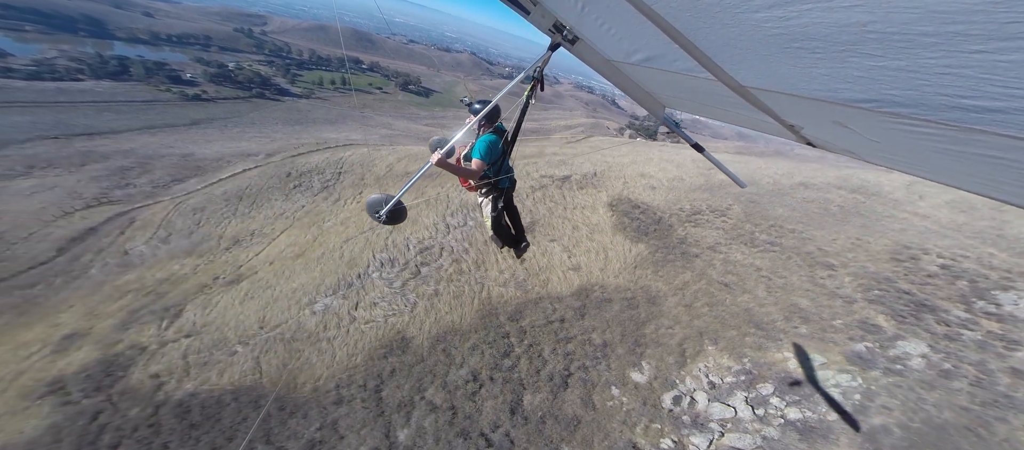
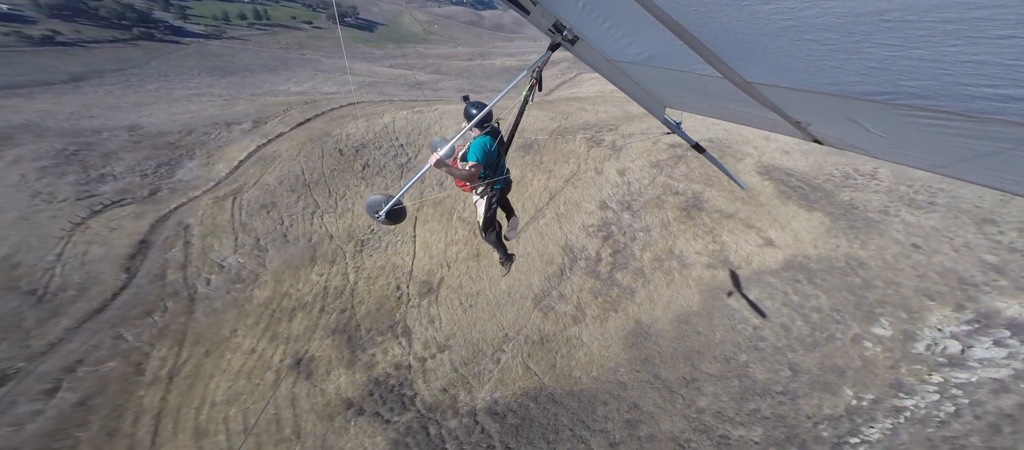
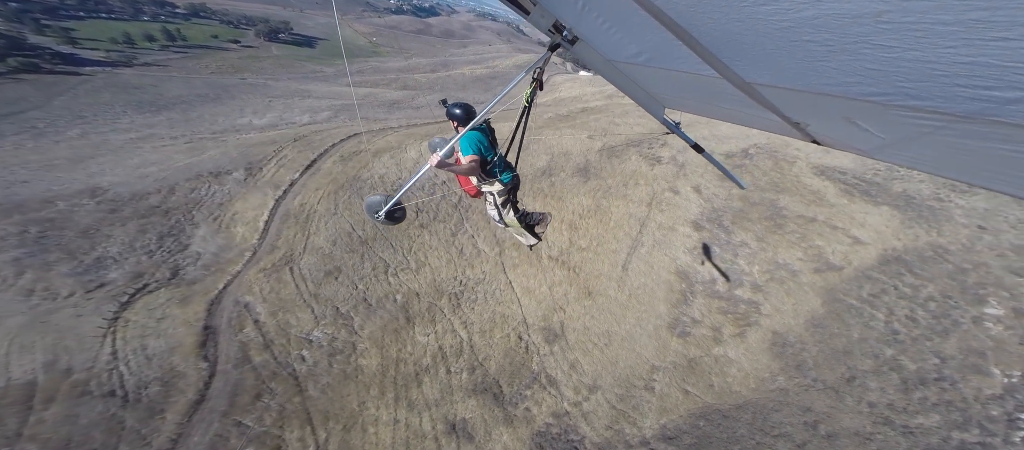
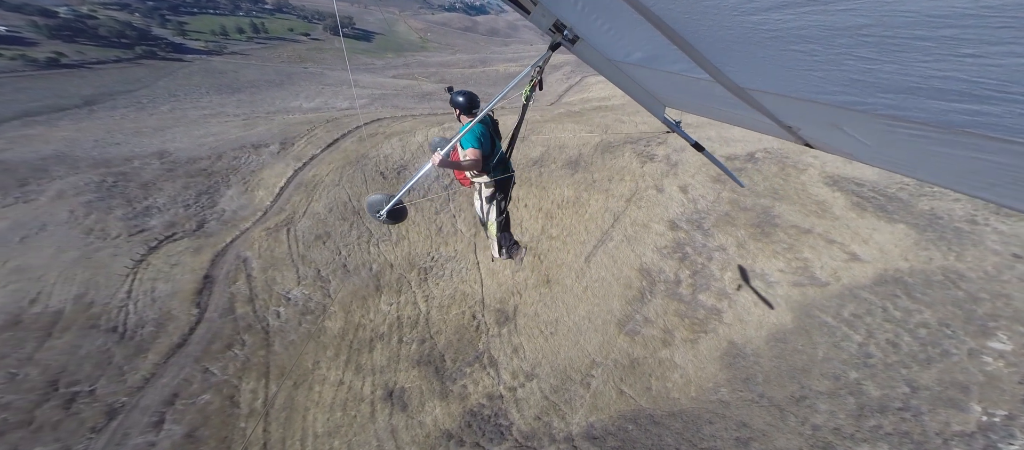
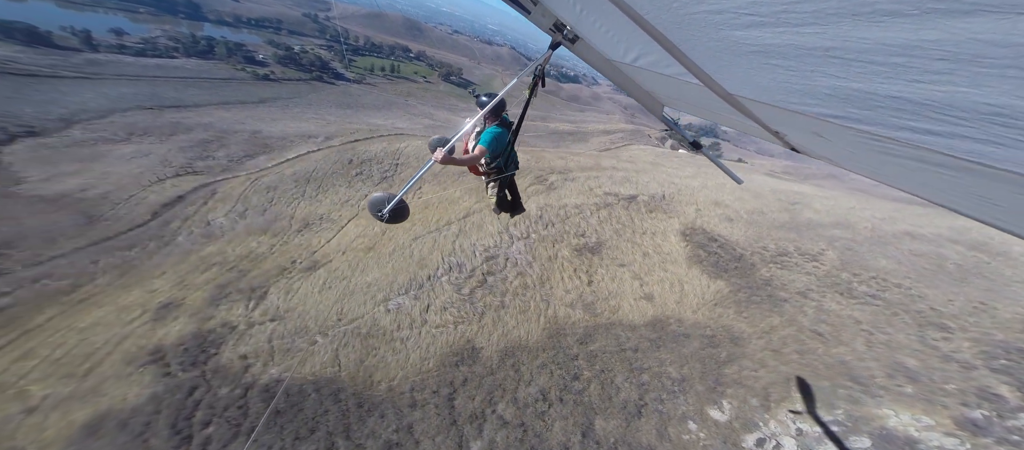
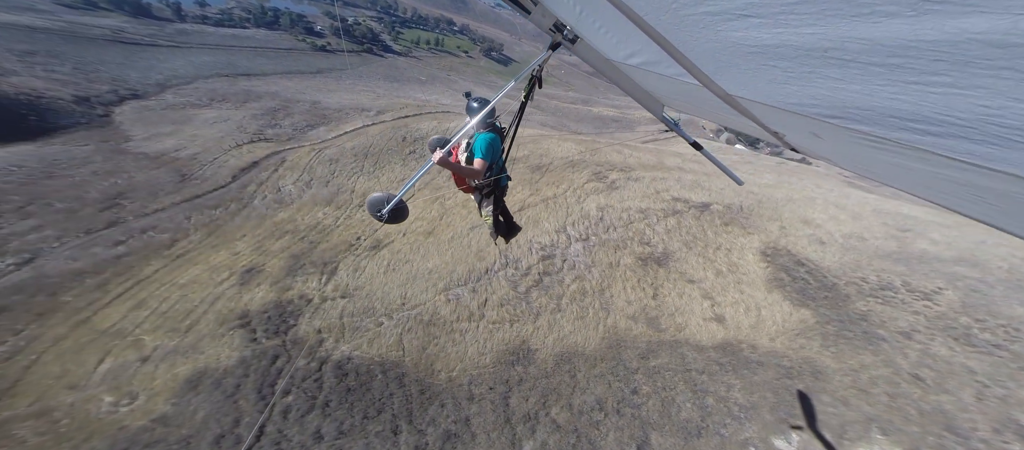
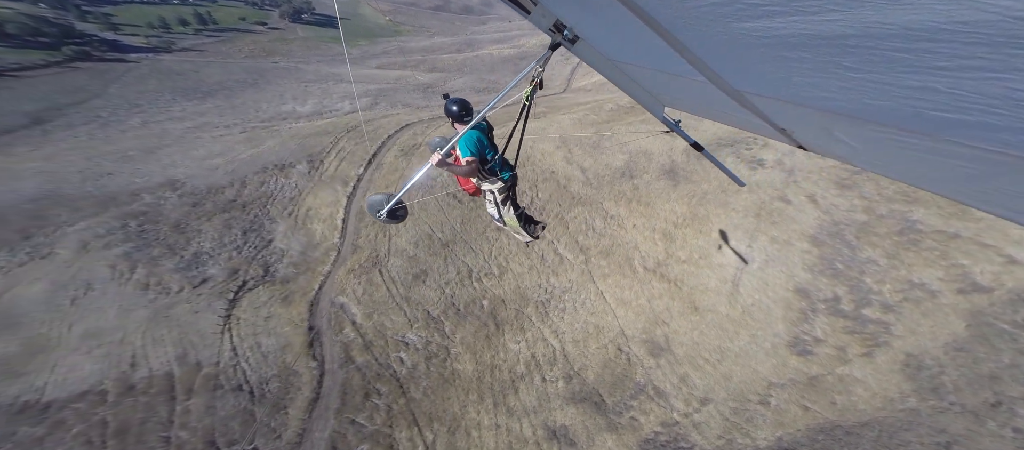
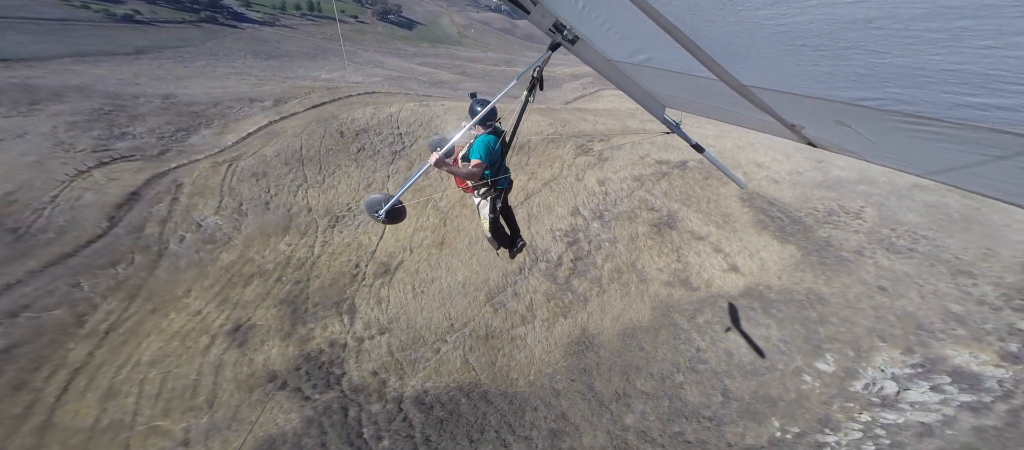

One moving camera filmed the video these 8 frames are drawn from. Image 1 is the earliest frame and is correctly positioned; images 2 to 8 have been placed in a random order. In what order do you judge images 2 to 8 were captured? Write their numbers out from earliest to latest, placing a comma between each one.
5, 6, 8, 2, 4, 3, 7
